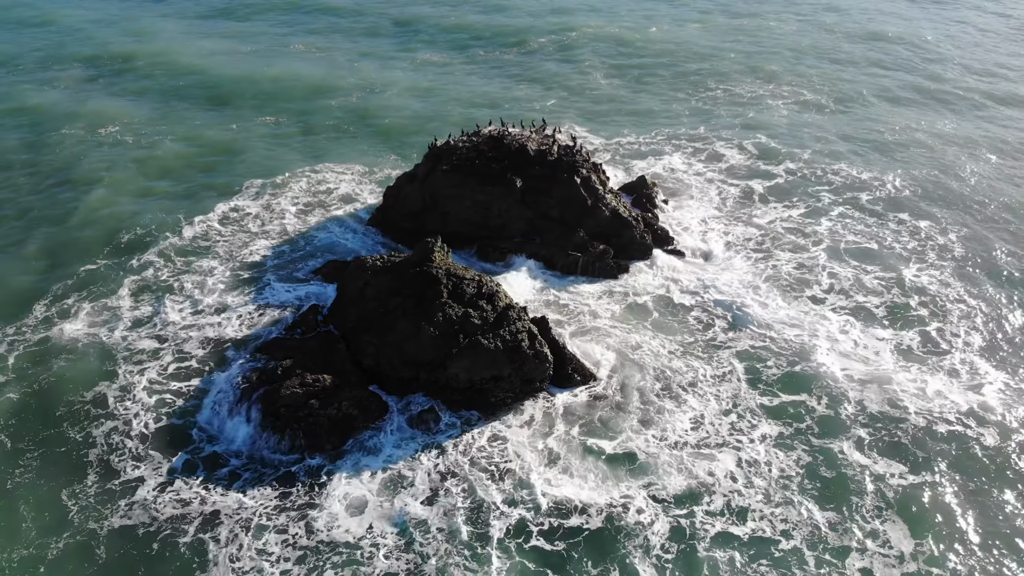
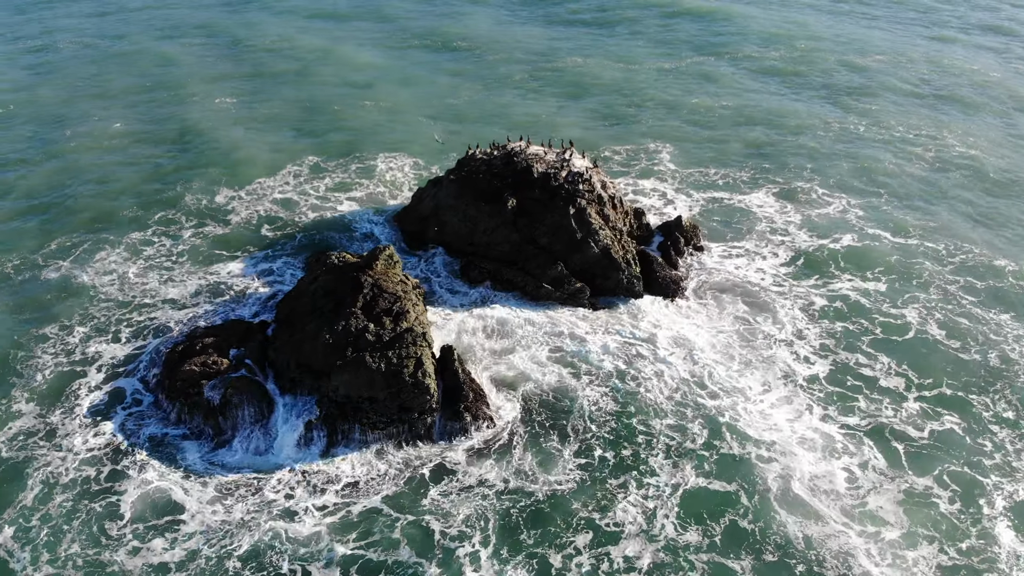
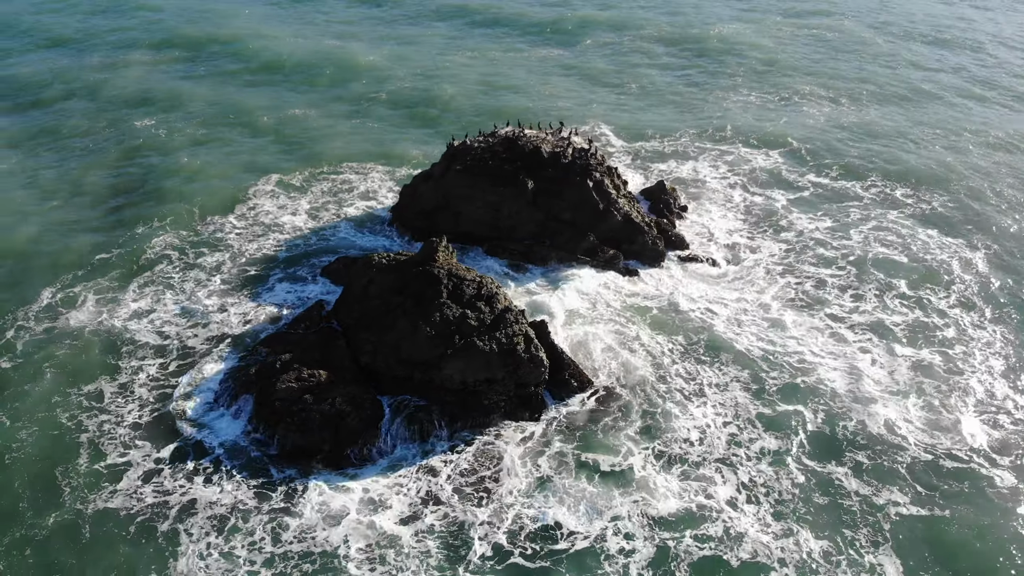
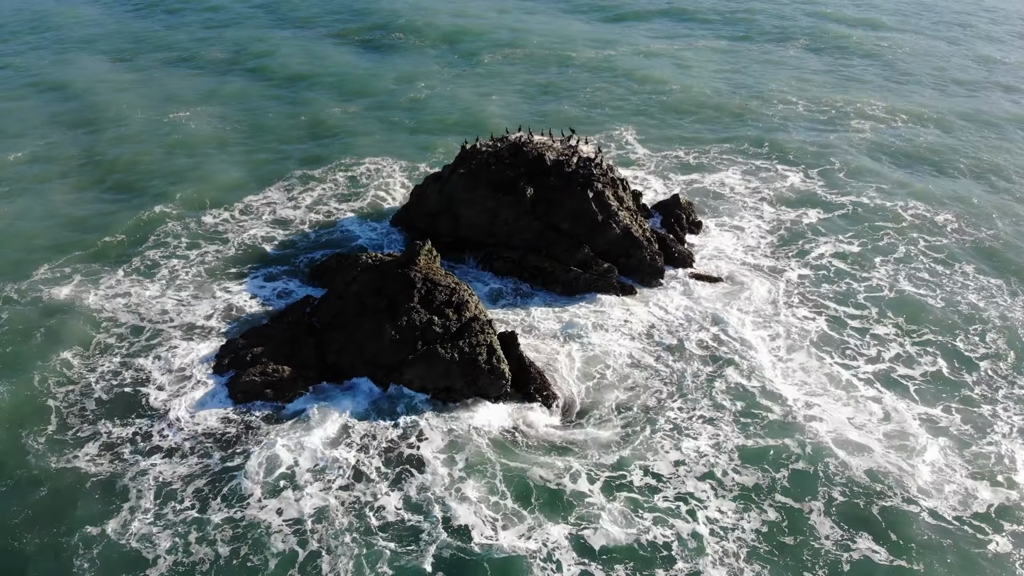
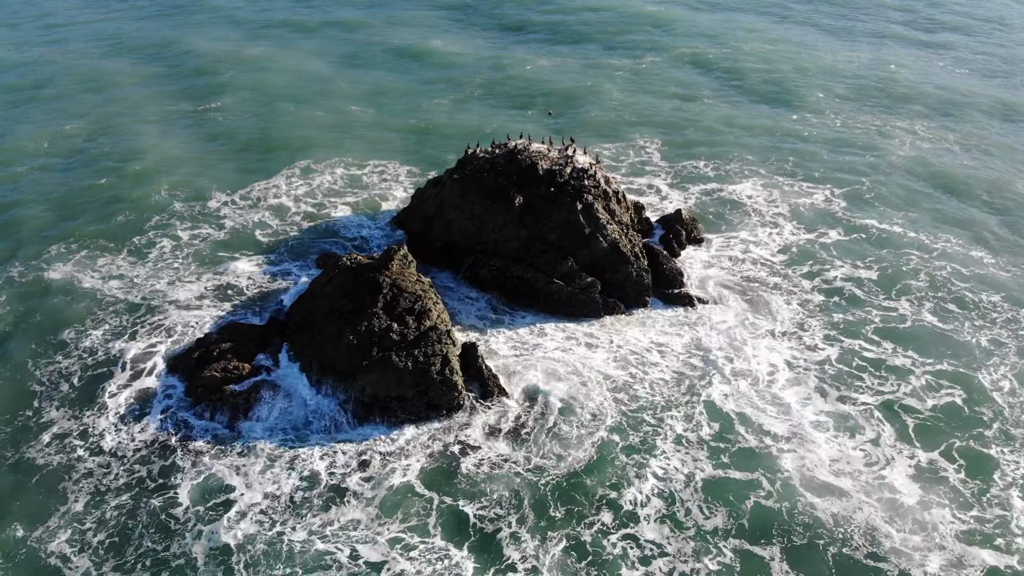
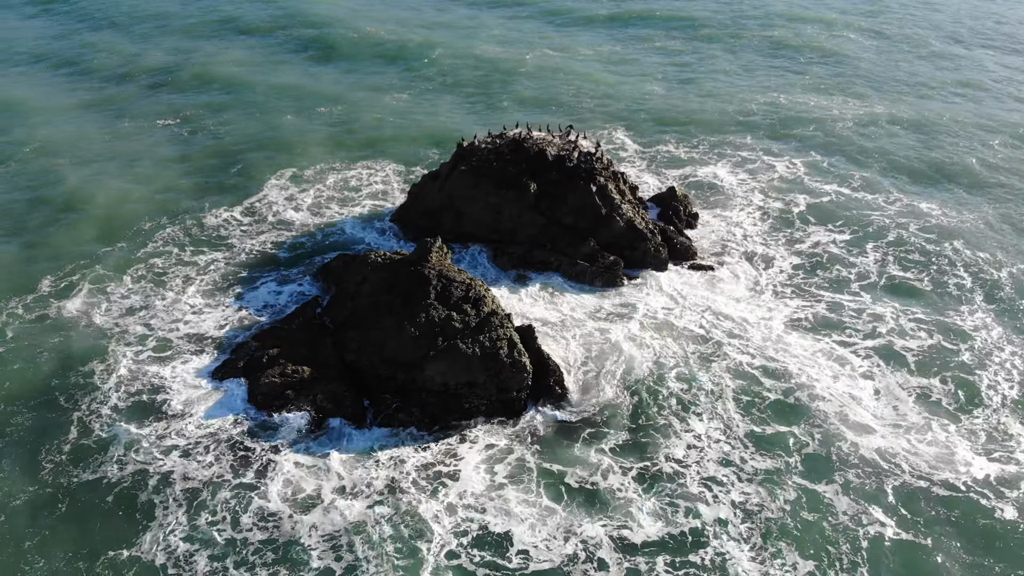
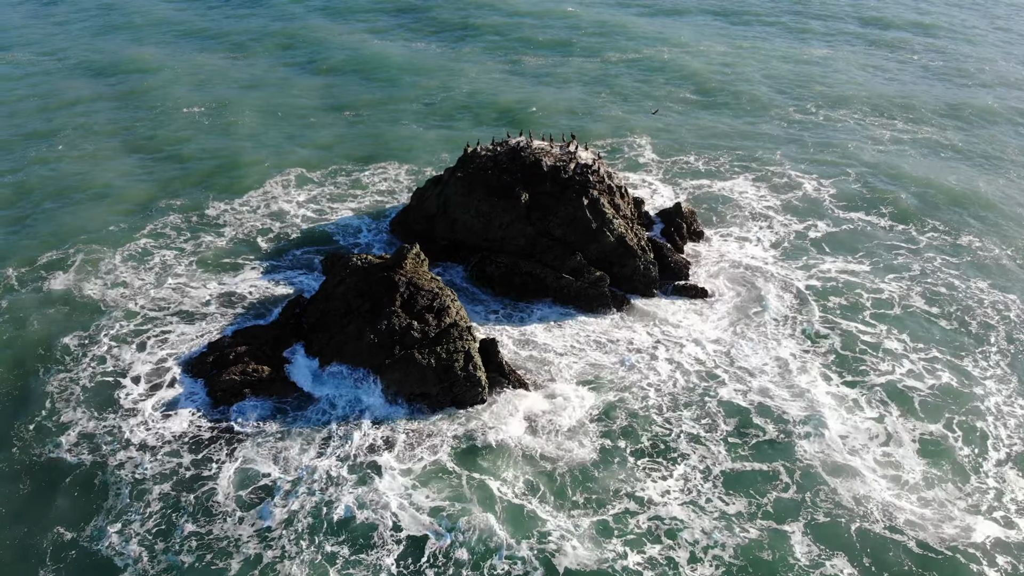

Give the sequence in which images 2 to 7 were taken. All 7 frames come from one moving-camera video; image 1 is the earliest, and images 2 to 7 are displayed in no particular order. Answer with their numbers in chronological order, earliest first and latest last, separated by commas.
3, 6, 4, 7, 5, 2
